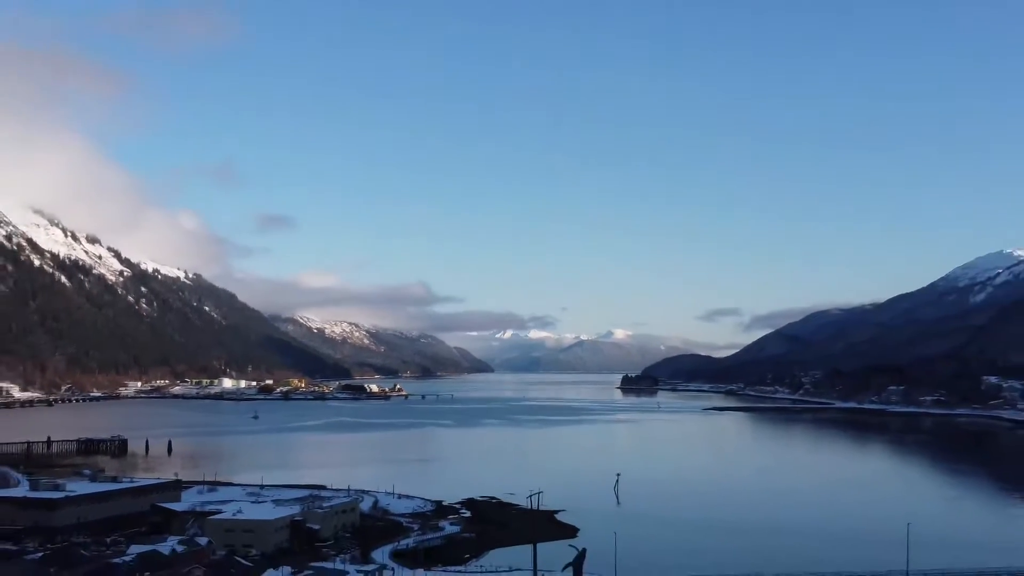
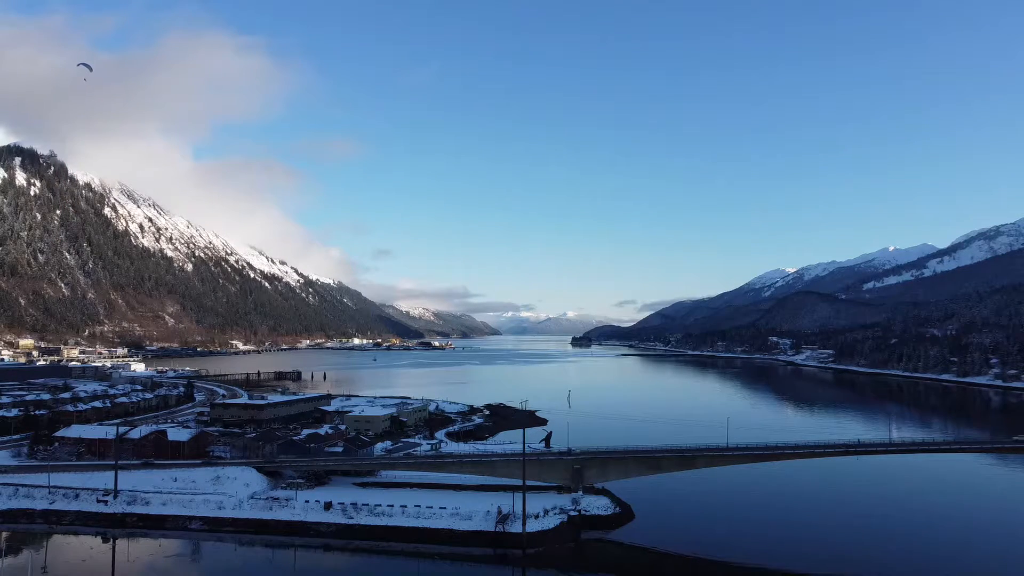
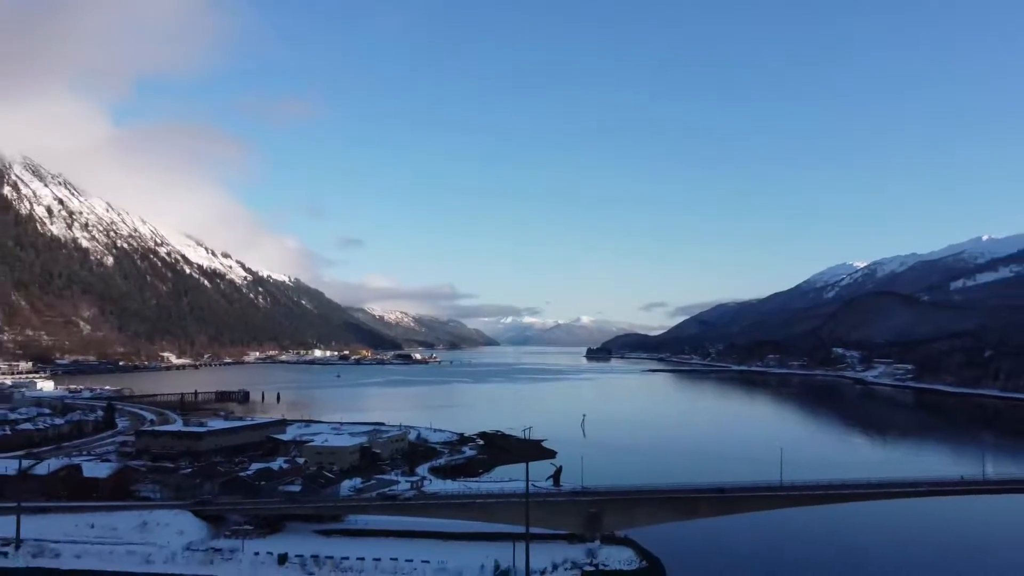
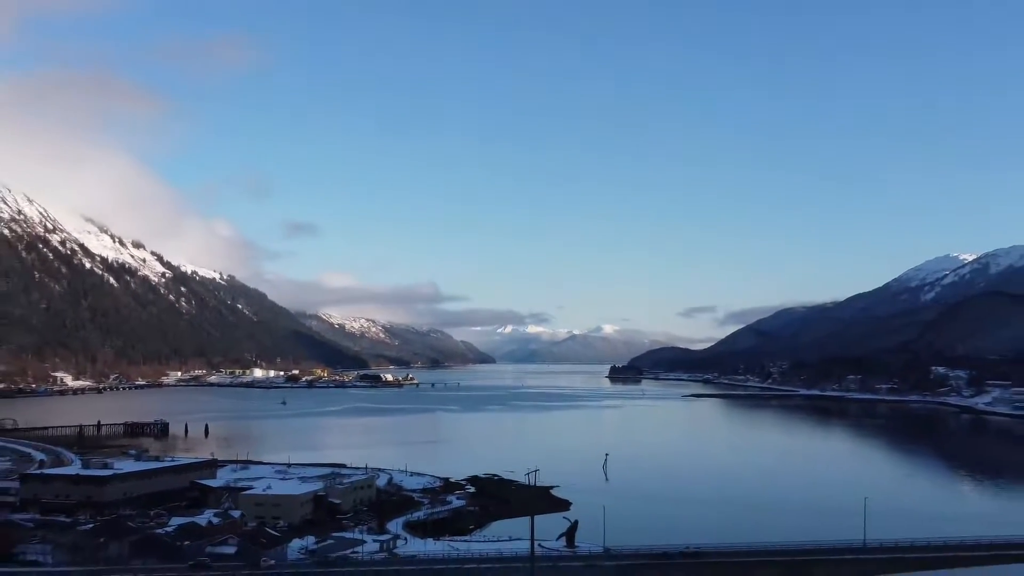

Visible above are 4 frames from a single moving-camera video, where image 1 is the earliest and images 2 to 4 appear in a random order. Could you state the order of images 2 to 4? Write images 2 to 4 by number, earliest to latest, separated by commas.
4, 3, 2
